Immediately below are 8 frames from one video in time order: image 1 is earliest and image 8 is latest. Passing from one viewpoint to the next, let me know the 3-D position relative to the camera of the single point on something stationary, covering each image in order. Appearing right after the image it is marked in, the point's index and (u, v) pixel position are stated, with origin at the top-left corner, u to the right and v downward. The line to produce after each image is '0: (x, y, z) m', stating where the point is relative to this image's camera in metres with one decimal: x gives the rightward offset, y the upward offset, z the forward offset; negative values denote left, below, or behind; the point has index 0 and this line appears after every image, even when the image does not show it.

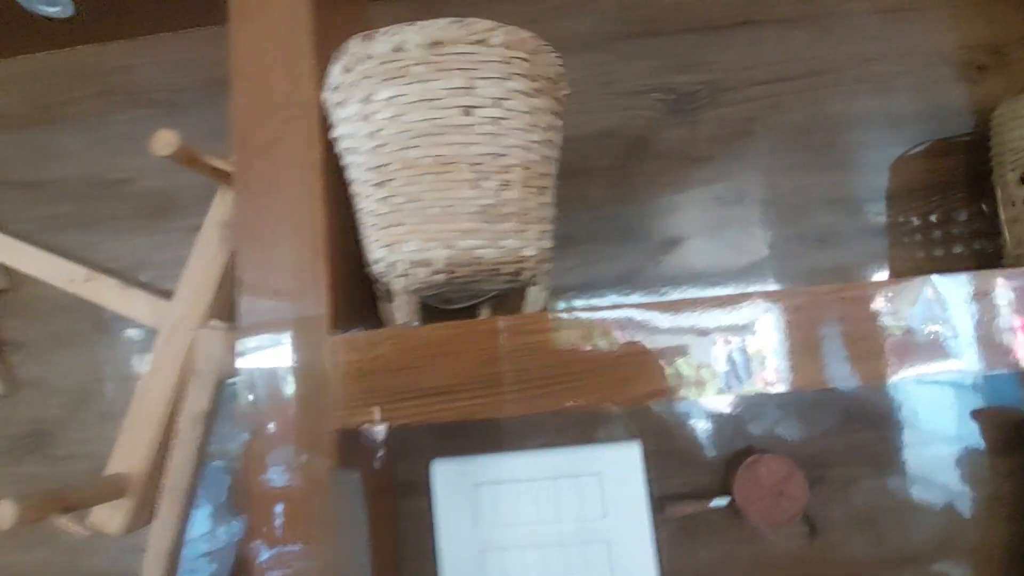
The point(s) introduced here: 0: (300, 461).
0: (-0.2, -0.2, +0.6) m
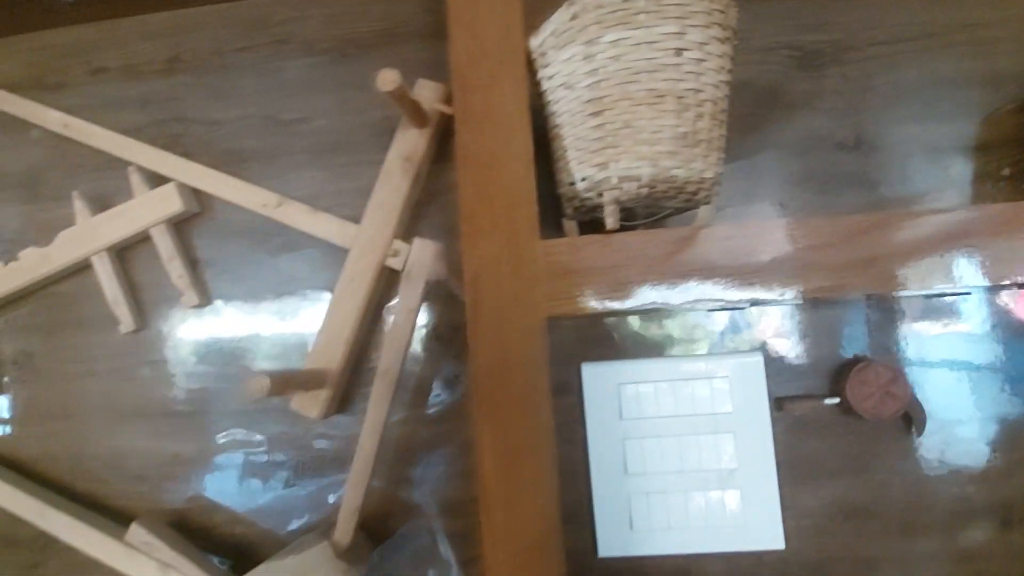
0: (0.0, -0.1, +0.7) m
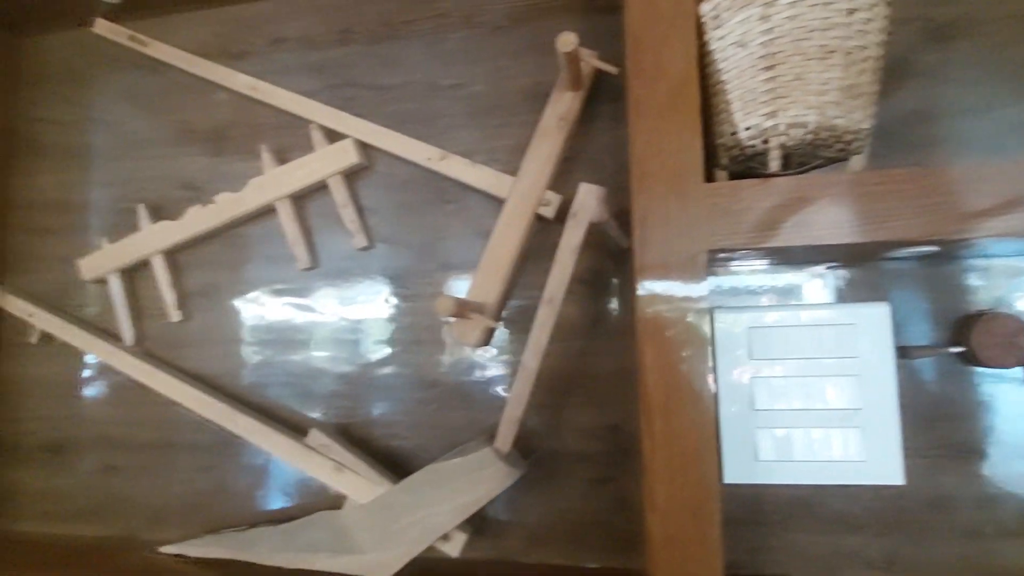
0: (+0.3, 0.0, +0.8) m
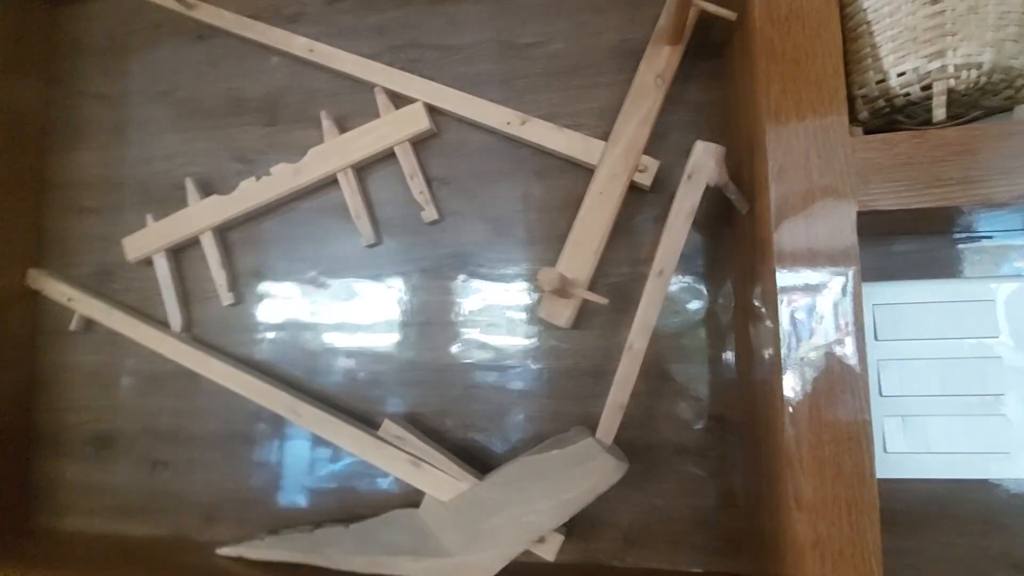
0: (+0.4, +0.1, +0.7) m
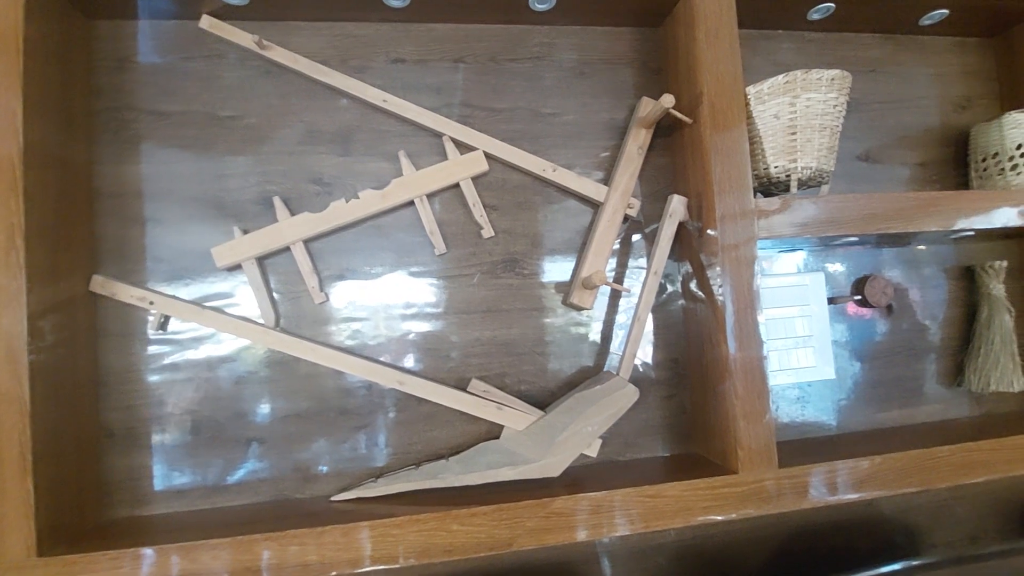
0: (+0.6, +0.1, +1.3) m
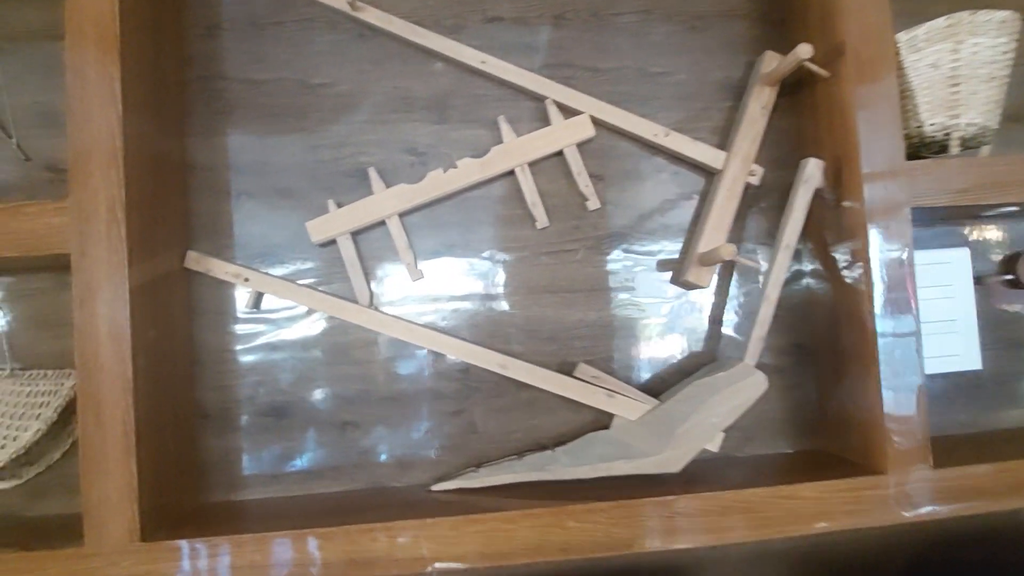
0: (+0.8, +0.1, +1.1) m
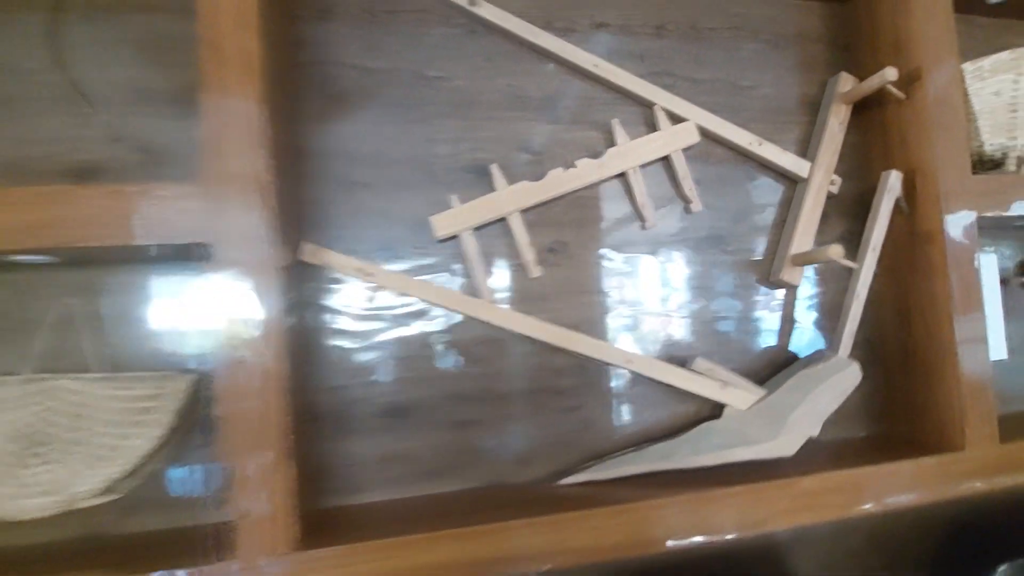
0: (+1.1, +0.1, +1.3) m
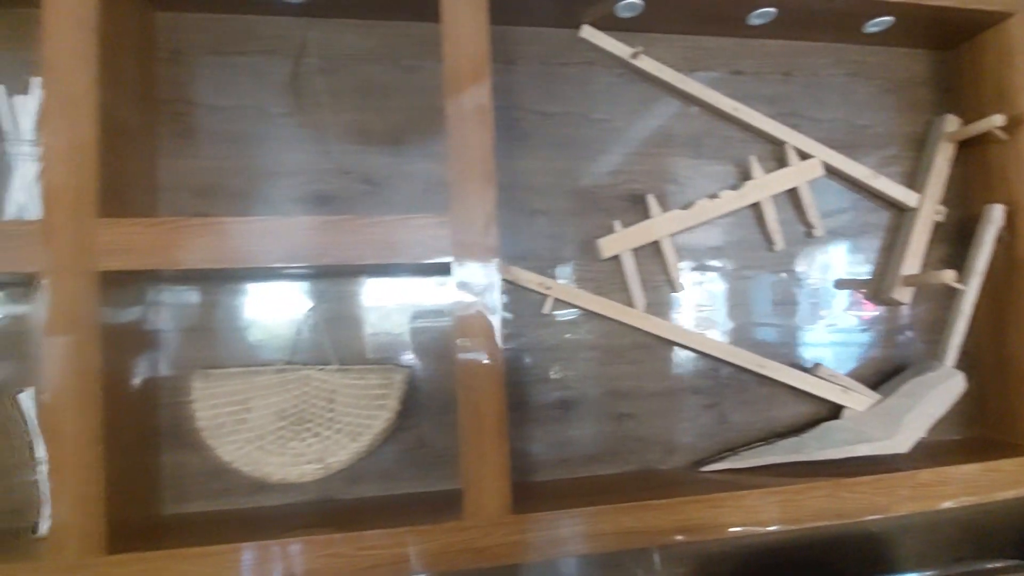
0: (+1.5, +0.1, +1.4) m
